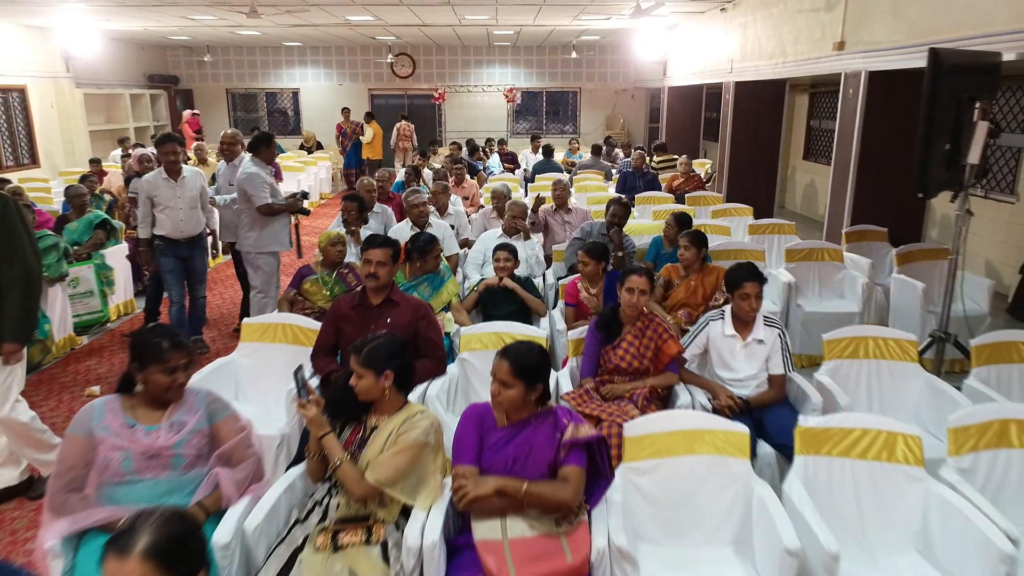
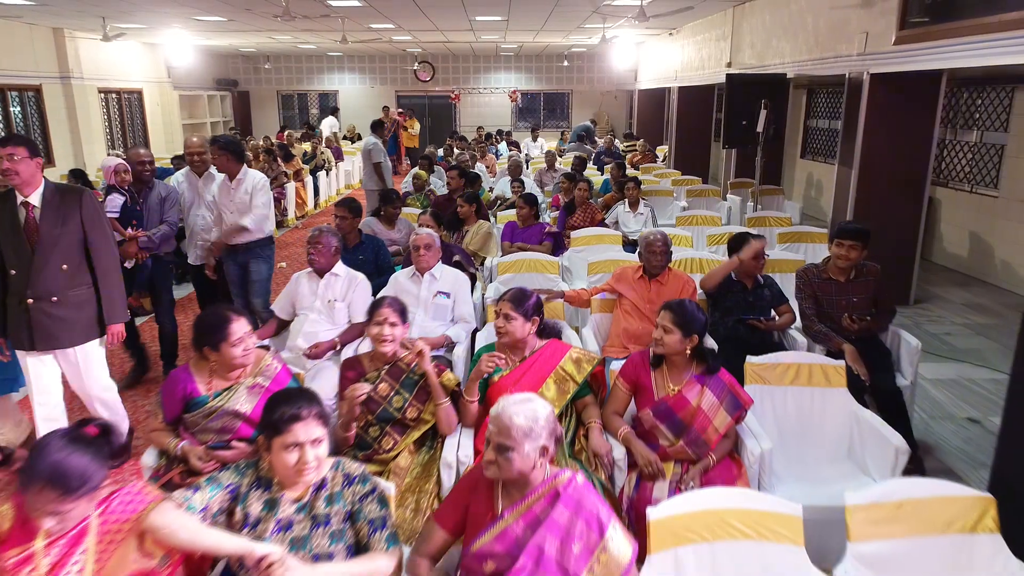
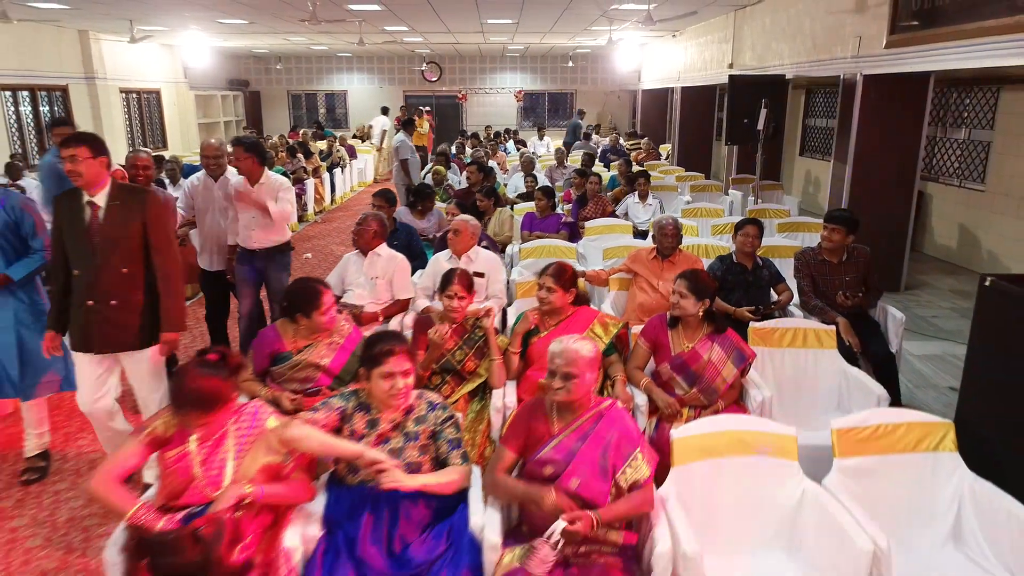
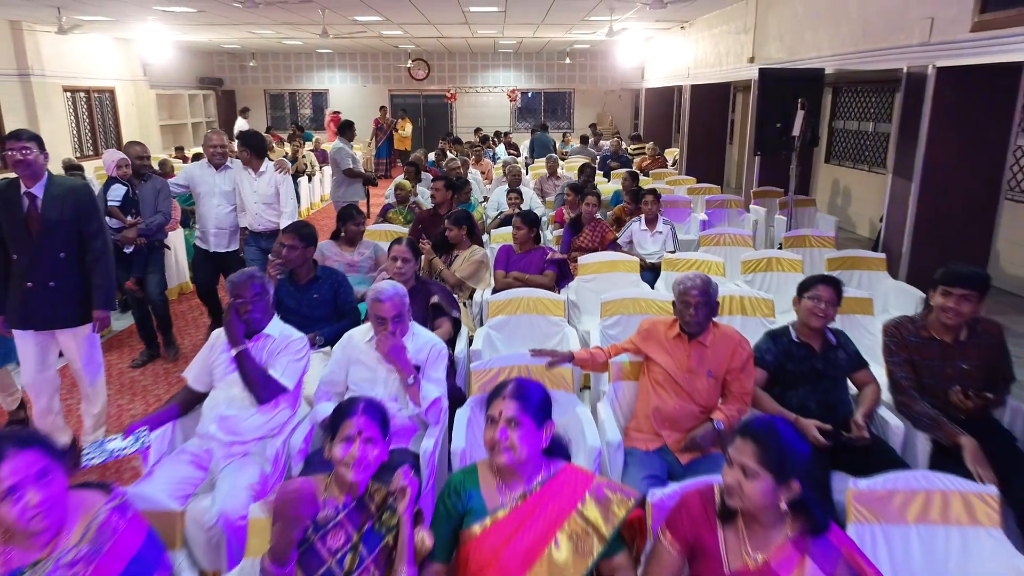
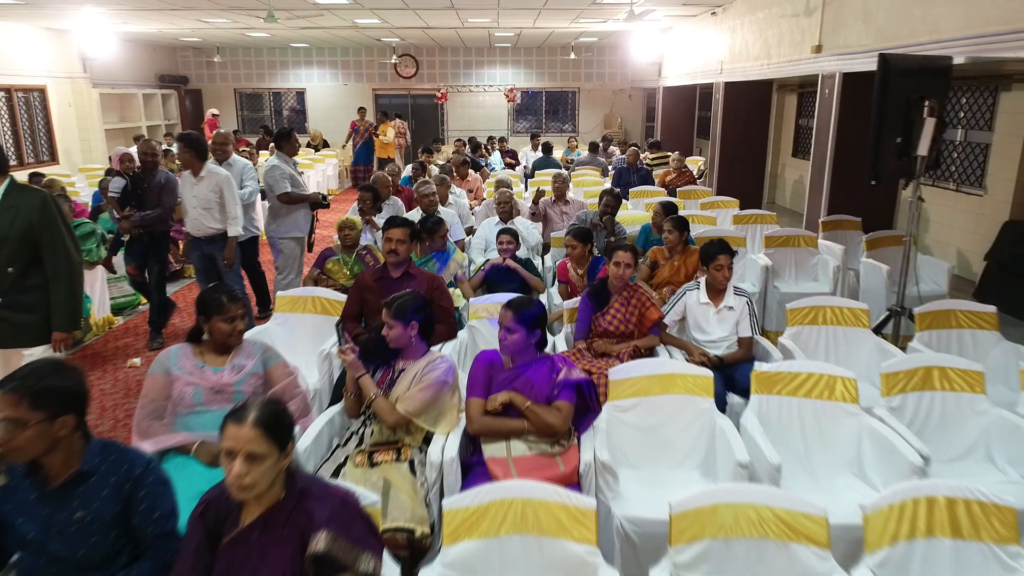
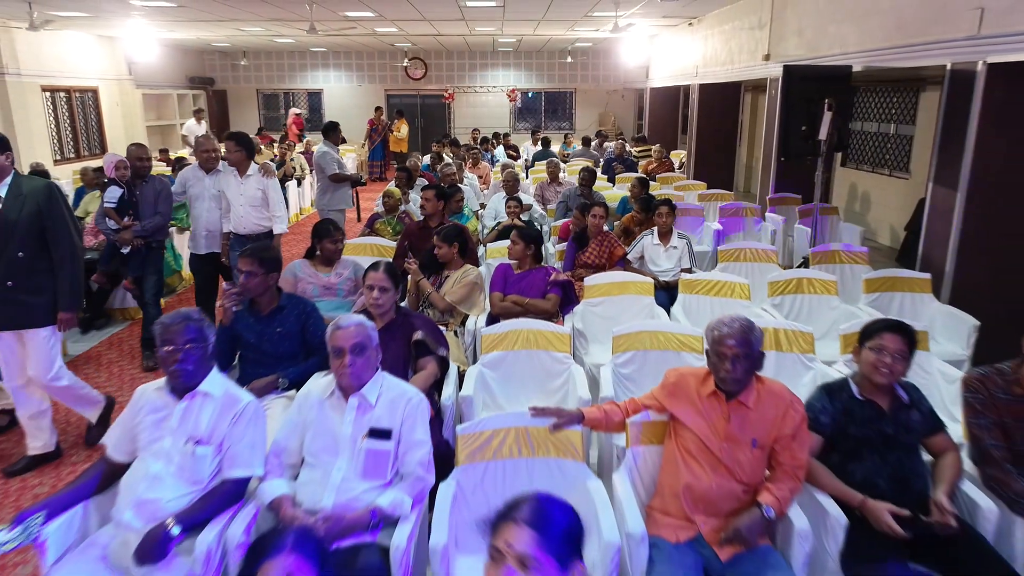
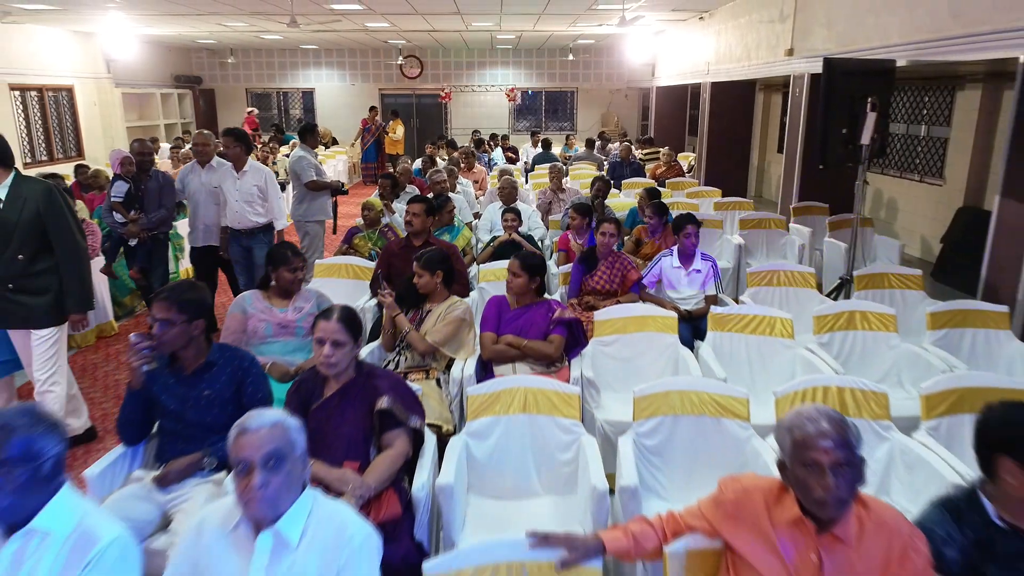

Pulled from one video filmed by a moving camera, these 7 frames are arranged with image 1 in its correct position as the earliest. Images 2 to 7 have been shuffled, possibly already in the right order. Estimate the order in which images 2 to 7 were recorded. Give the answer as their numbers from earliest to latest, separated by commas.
5, 7, 6, 4, 2, 3
